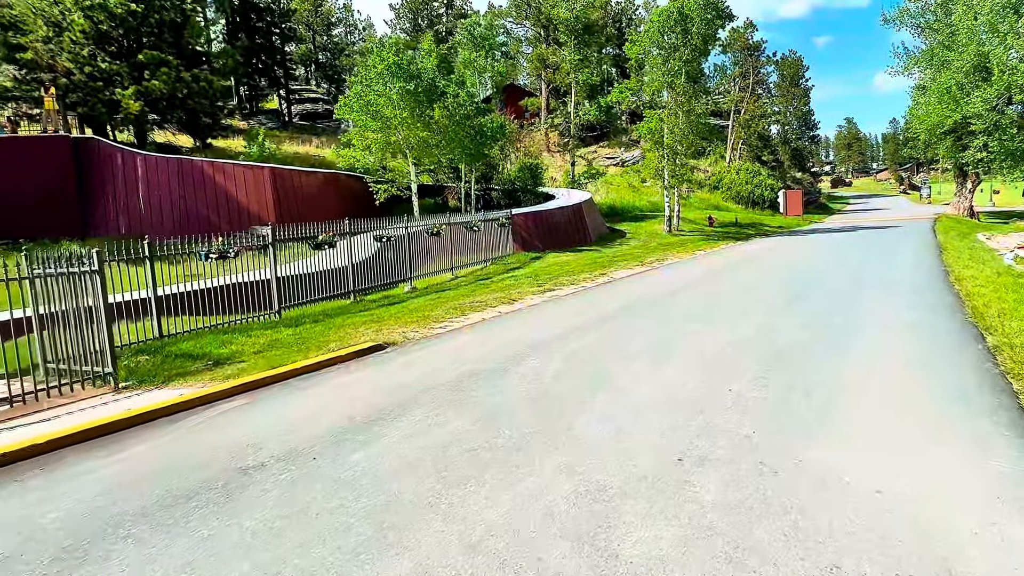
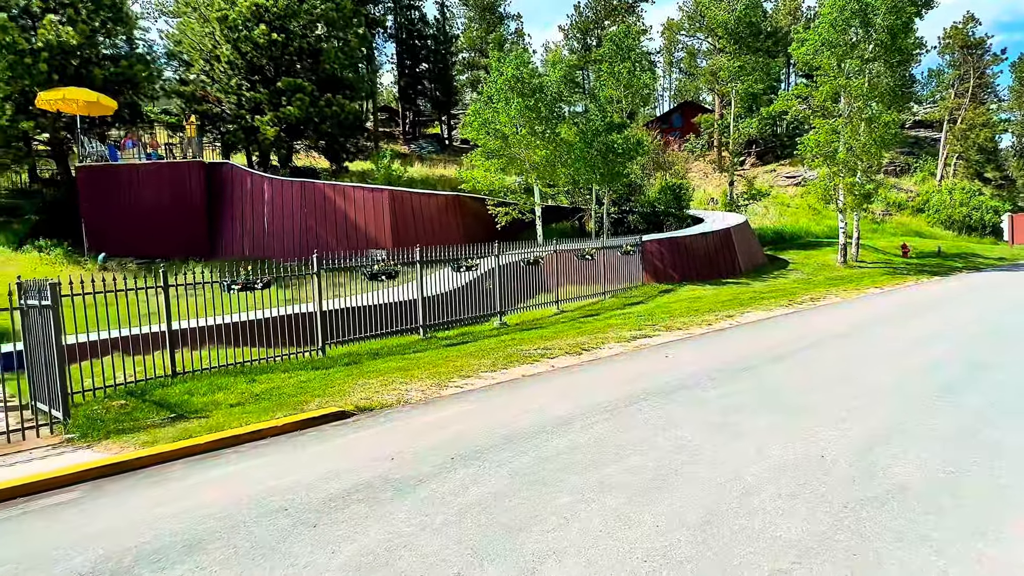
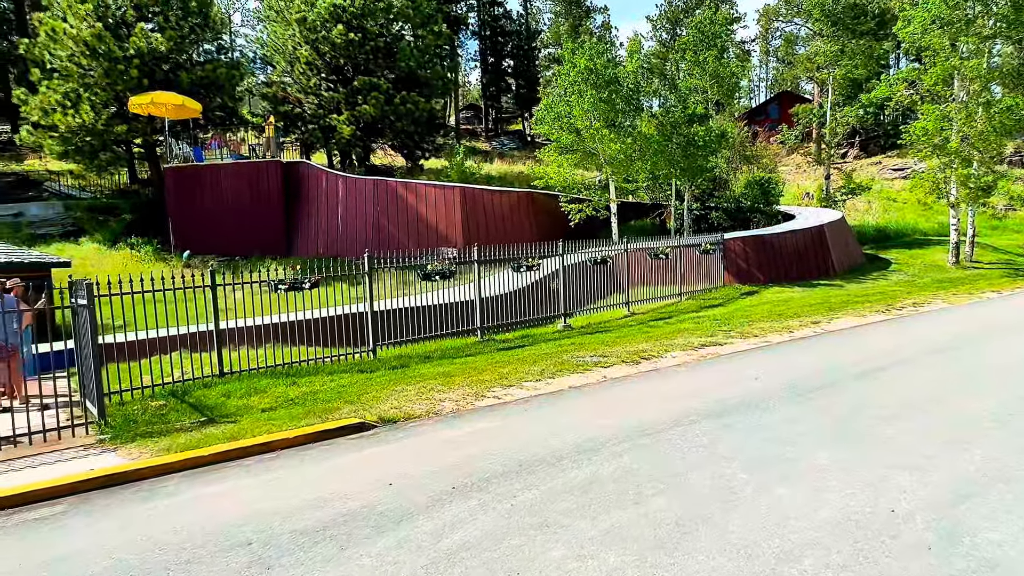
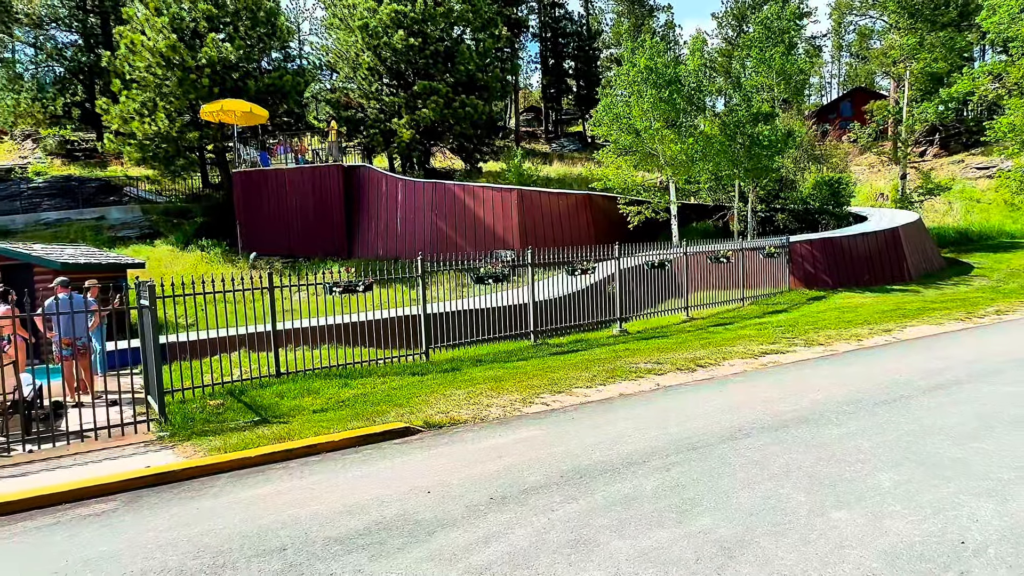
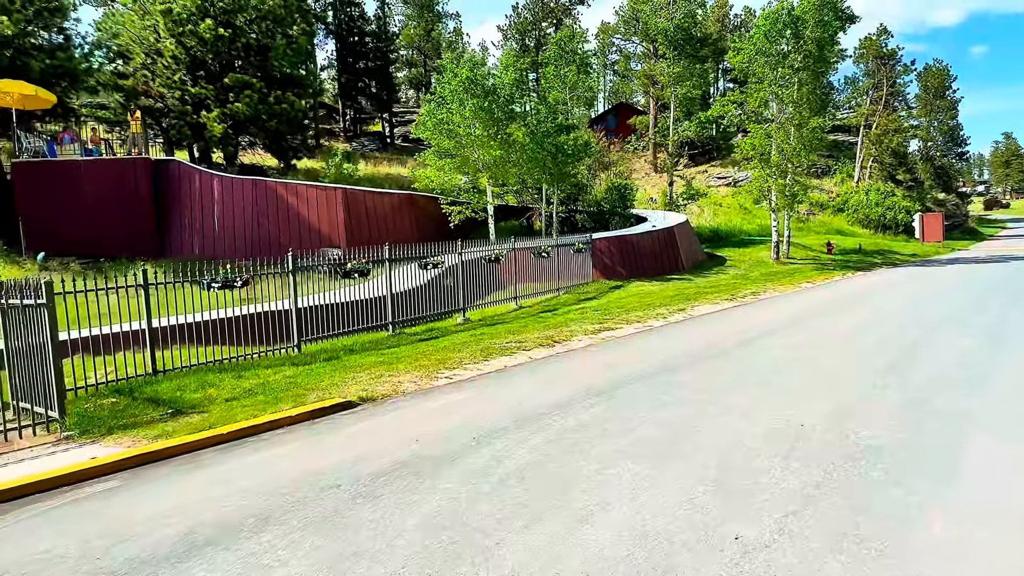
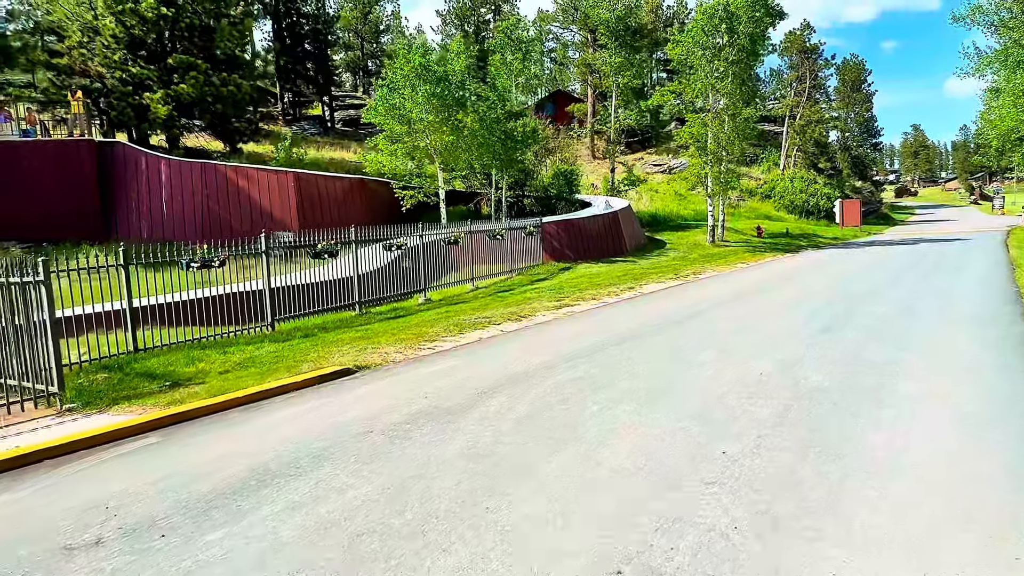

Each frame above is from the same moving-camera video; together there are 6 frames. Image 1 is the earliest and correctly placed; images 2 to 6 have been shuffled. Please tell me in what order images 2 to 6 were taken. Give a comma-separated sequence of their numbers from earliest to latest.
6, 5, 2, 3, 4
